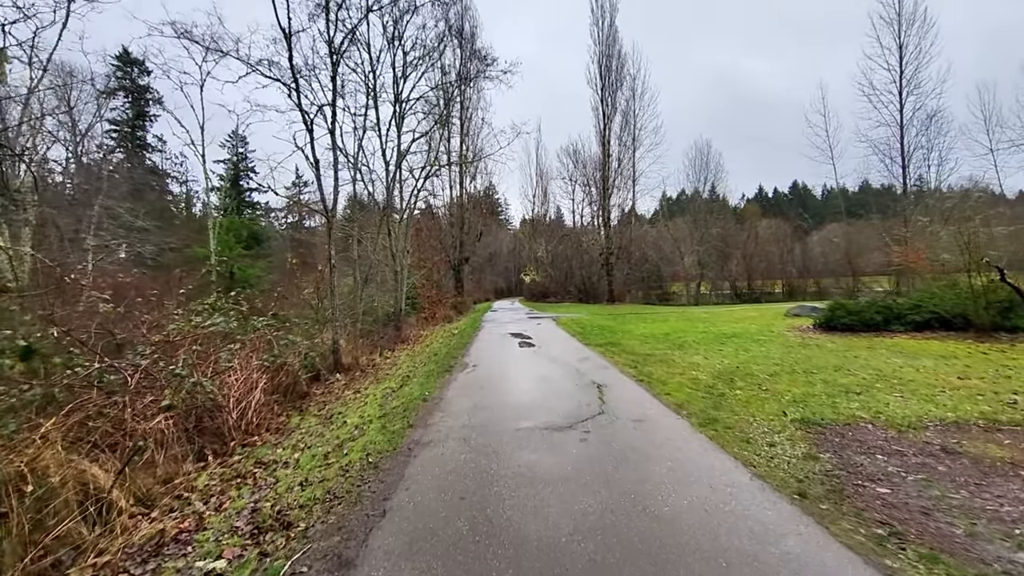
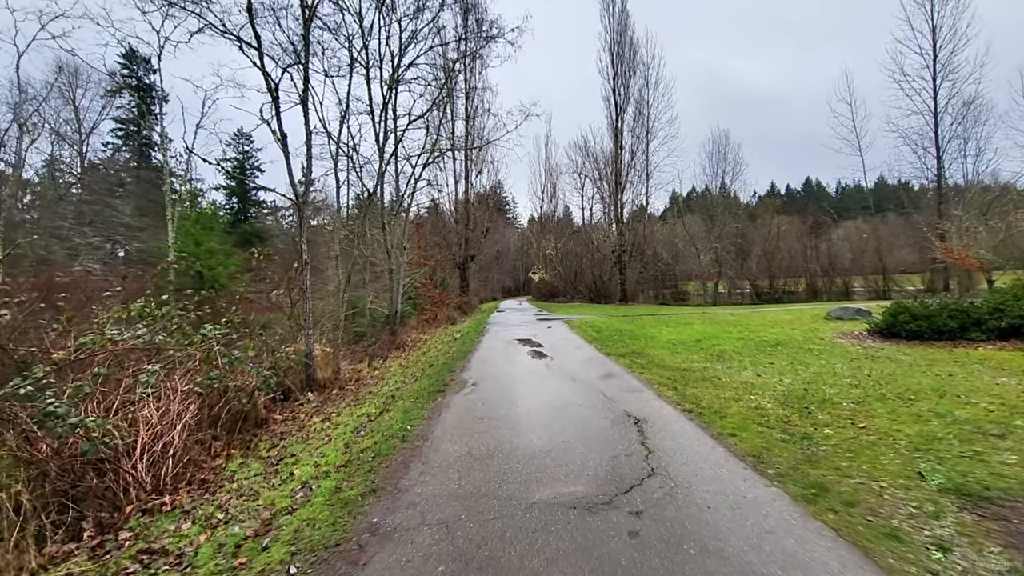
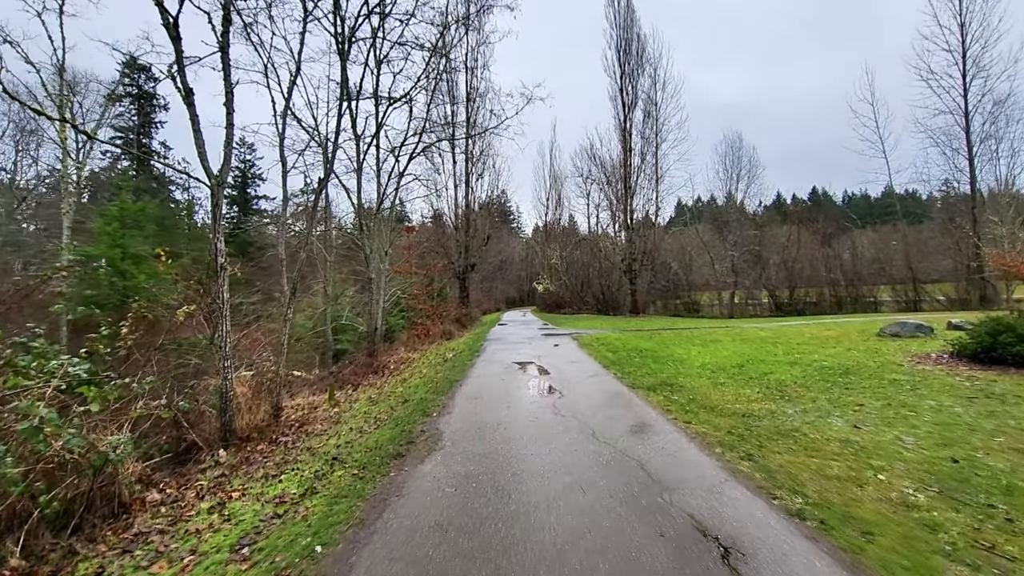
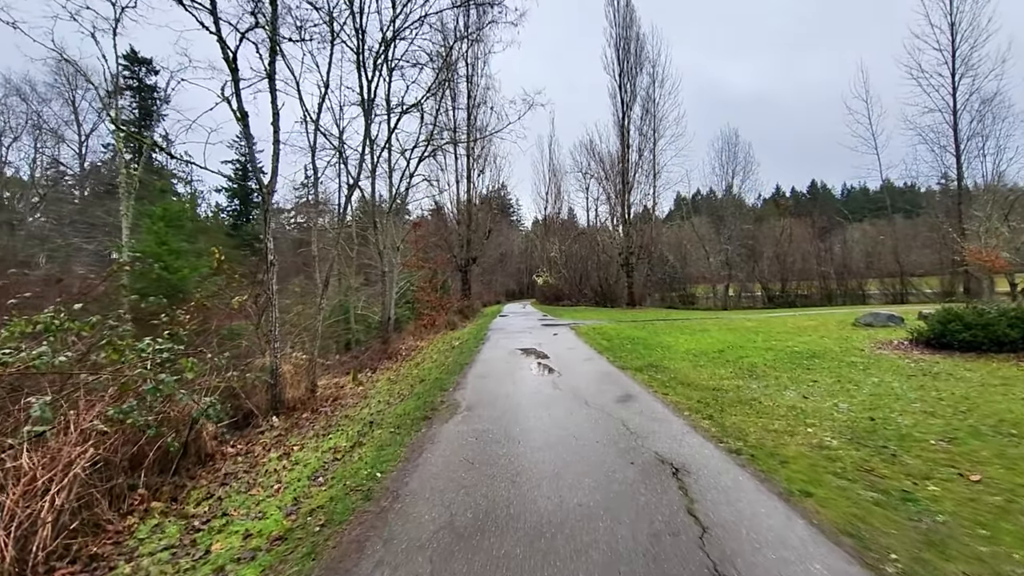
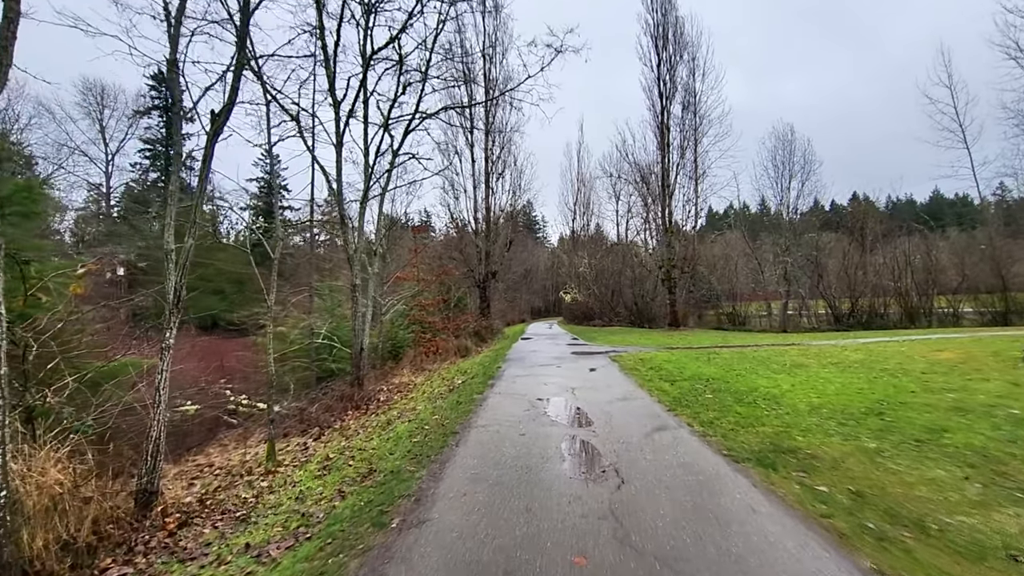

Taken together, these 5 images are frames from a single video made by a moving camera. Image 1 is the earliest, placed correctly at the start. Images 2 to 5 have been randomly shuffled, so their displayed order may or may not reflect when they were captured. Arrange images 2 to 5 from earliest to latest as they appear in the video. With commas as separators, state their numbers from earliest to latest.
2, 4, 3, 5
